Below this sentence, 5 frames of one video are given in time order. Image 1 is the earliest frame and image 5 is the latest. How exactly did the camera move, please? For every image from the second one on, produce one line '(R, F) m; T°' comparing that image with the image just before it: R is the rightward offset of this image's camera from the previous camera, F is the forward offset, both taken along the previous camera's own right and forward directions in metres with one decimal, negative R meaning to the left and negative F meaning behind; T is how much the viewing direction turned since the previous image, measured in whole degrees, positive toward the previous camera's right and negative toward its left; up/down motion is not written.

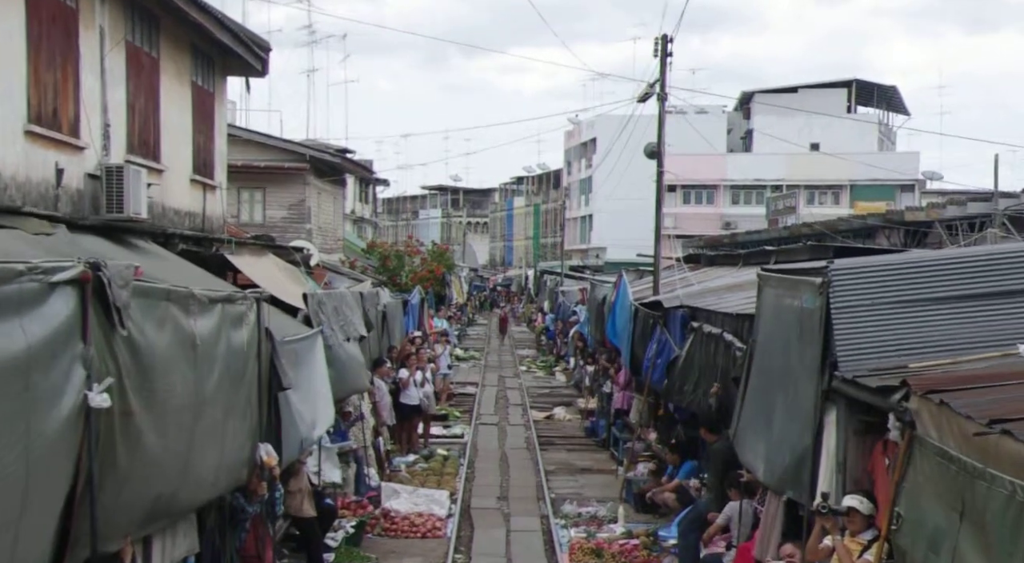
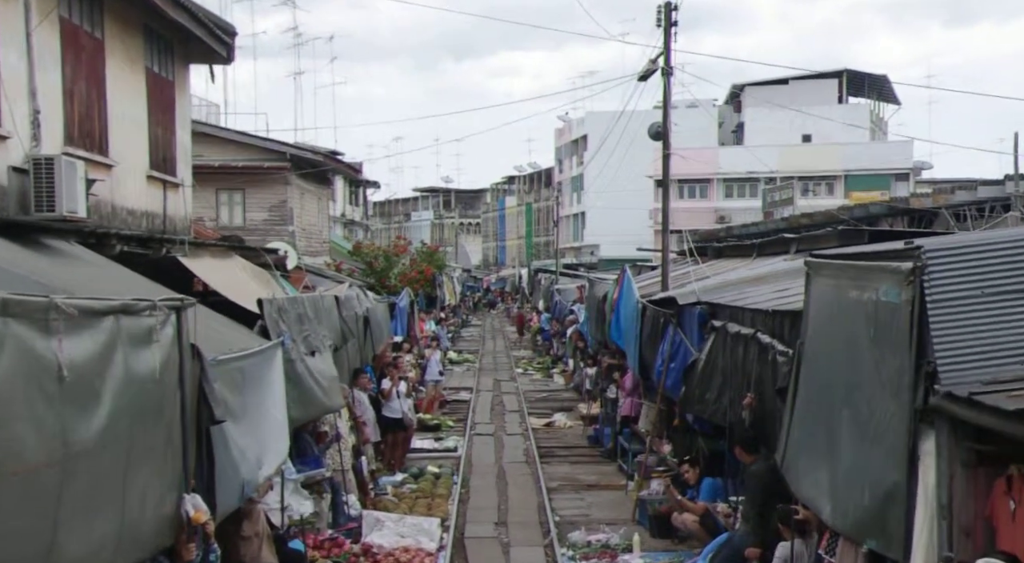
(0.0, +1.6) m; 0°
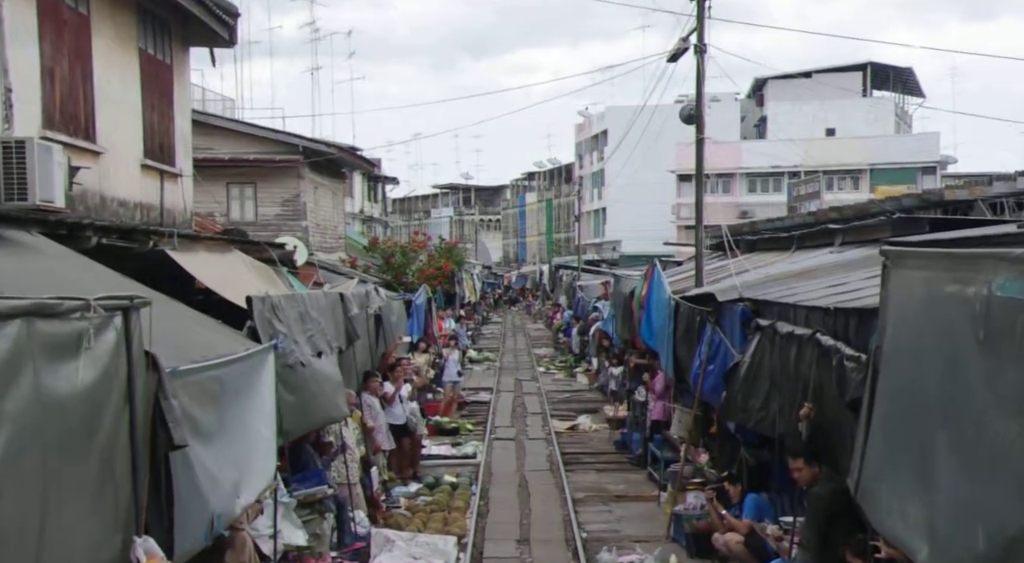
(0.0, +1.1) m; -1°
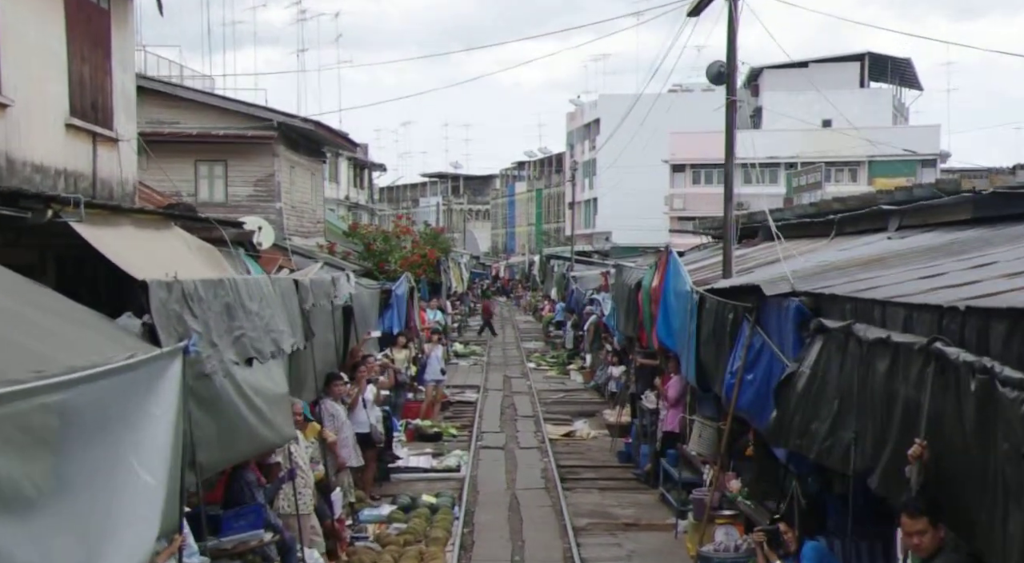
(-0.1, +2.2) m; +1°
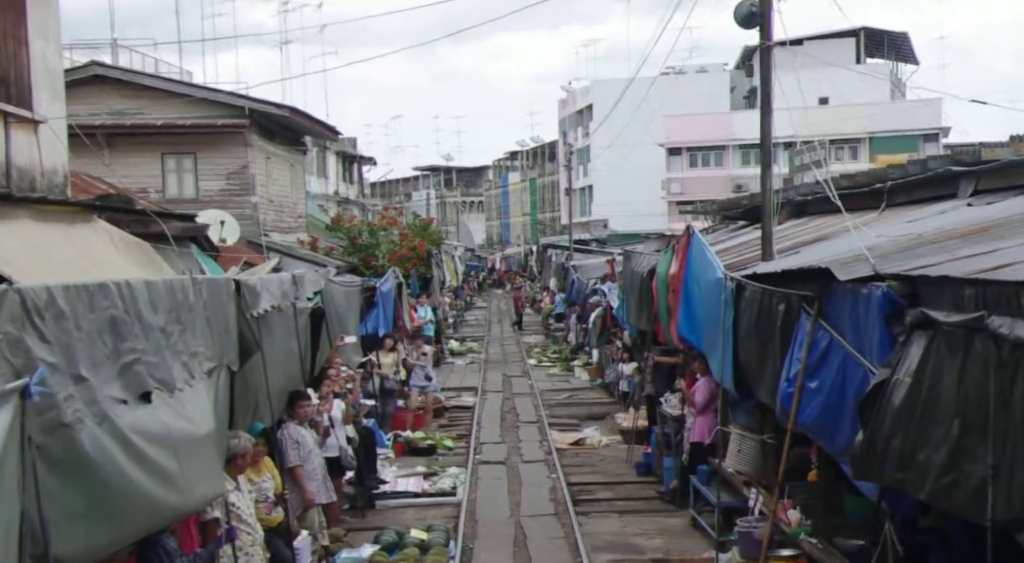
(0.0, +2.0) m; 0°
